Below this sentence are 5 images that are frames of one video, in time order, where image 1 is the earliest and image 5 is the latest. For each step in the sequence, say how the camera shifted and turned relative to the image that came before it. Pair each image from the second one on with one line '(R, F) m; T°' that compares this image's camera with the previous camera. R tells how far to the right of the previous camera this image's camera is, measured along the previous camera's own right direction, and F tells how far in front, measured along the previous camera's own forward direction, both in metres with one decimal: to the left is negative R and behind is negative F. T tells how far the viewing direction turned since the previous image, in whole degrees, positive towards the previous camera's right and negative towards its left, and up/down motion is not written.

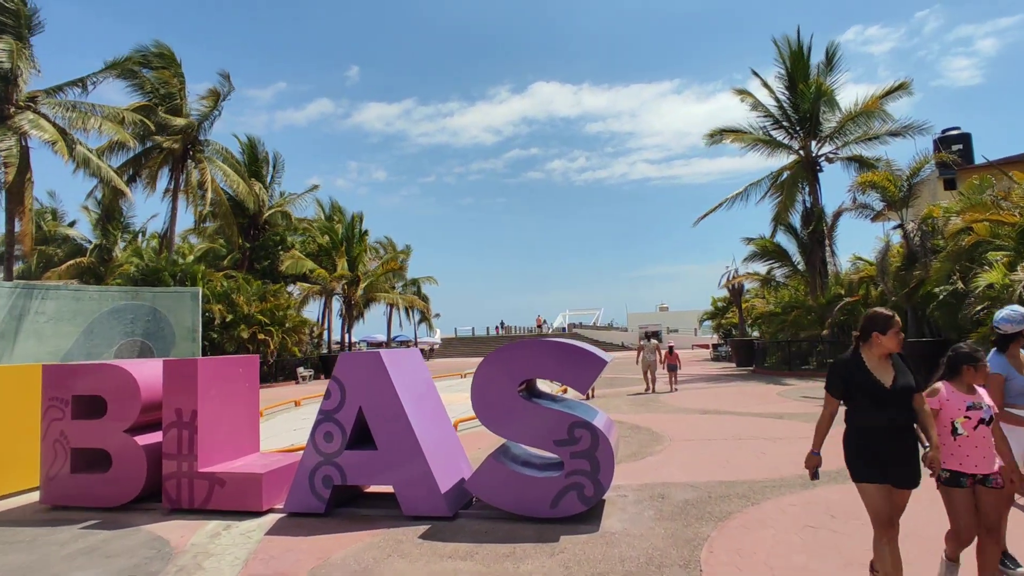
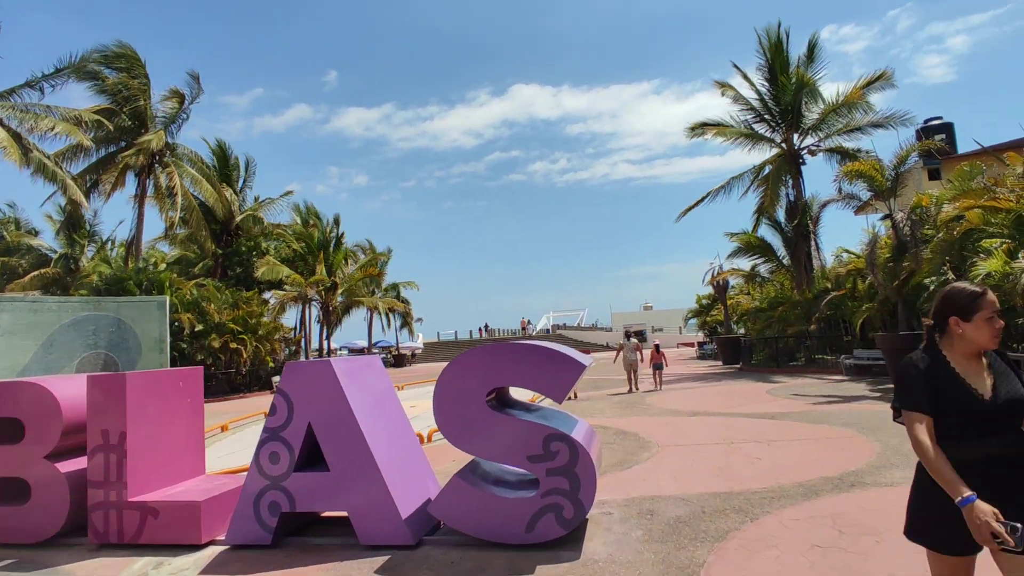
(+0.1, +0.6) m; +1°
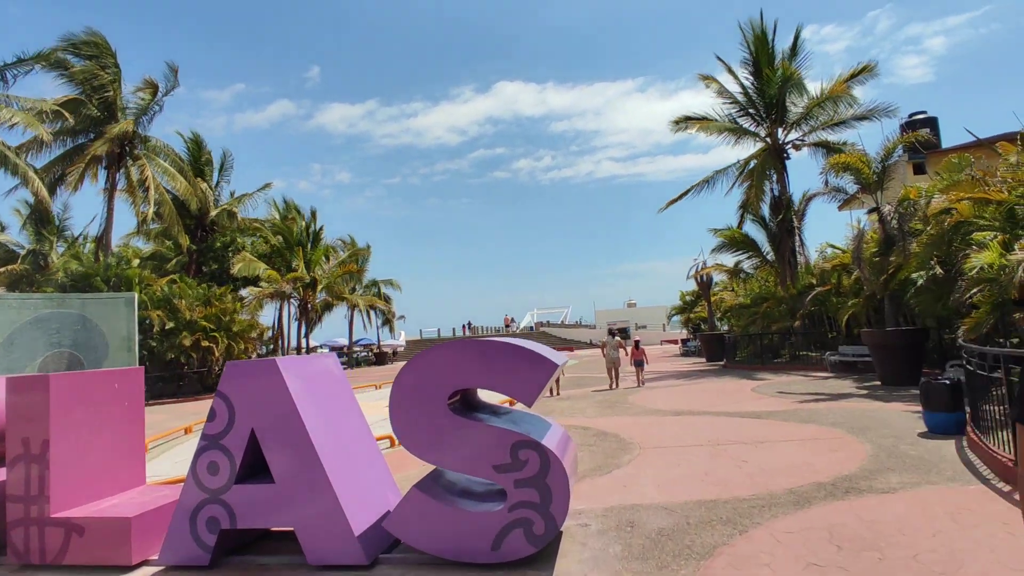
(+0.1, +0.5) m; +1°
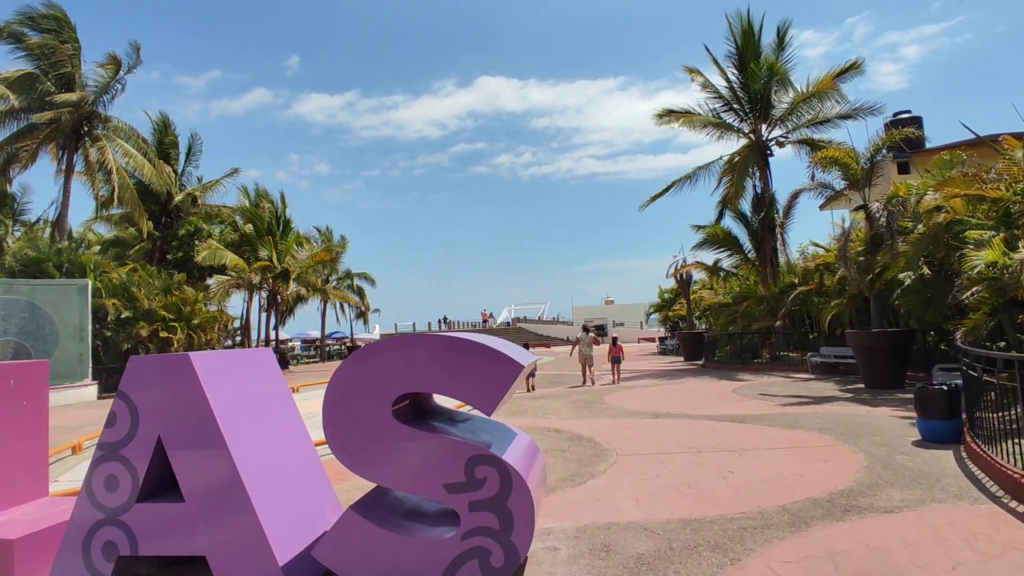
(+0.1, +0.6) m; +2°
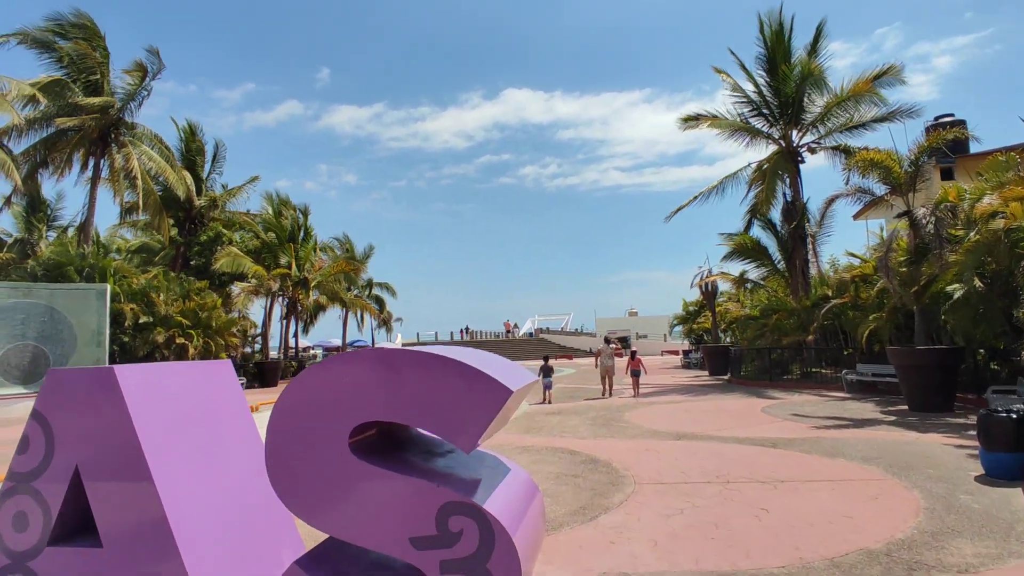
(+0.2, +0.7) m; -2°
